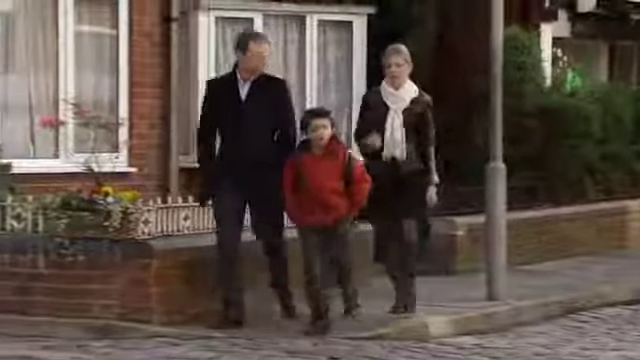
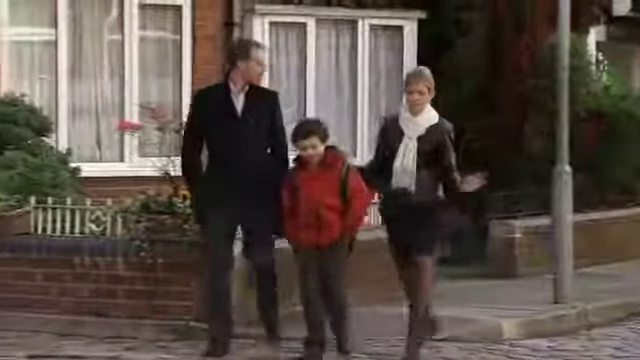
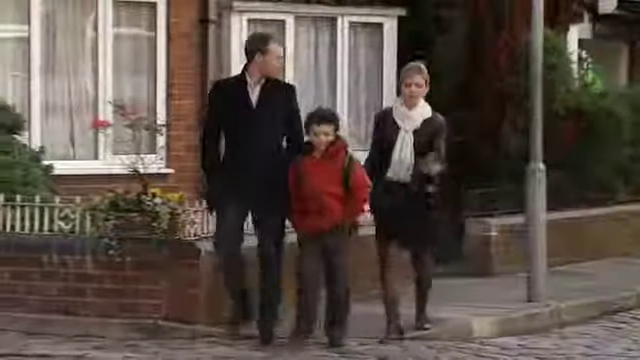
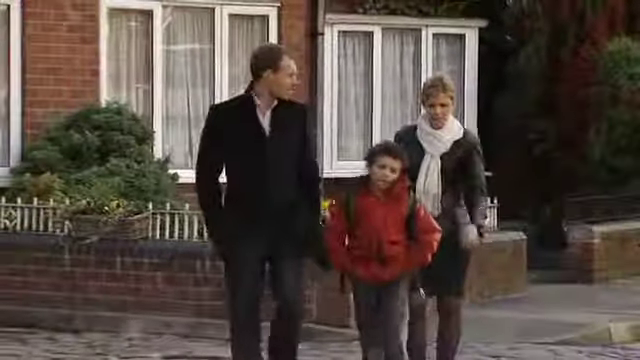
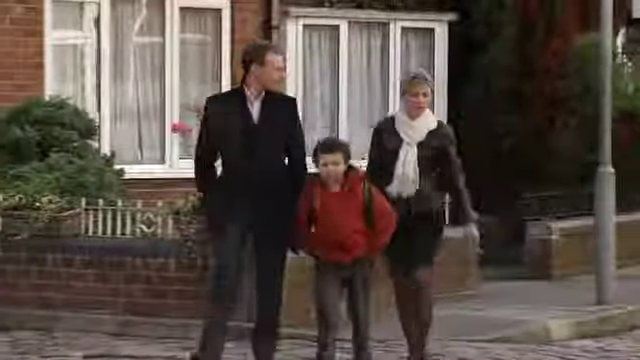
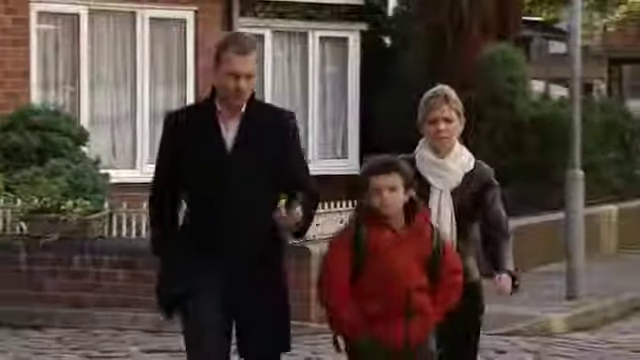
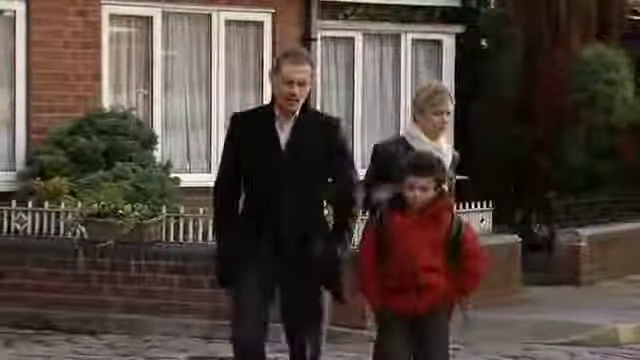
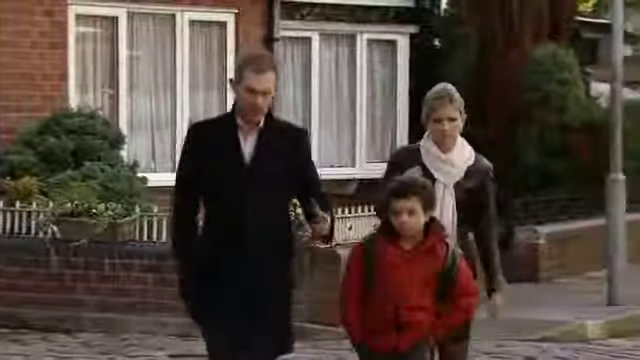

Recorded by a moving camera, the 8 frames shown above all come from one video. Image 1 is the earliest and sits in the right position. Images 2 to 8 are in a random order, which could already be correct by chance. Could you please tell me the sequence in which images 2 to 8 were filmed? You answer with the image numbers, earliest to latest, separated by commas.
3, 2, 5, 4, 7, 8, 6
